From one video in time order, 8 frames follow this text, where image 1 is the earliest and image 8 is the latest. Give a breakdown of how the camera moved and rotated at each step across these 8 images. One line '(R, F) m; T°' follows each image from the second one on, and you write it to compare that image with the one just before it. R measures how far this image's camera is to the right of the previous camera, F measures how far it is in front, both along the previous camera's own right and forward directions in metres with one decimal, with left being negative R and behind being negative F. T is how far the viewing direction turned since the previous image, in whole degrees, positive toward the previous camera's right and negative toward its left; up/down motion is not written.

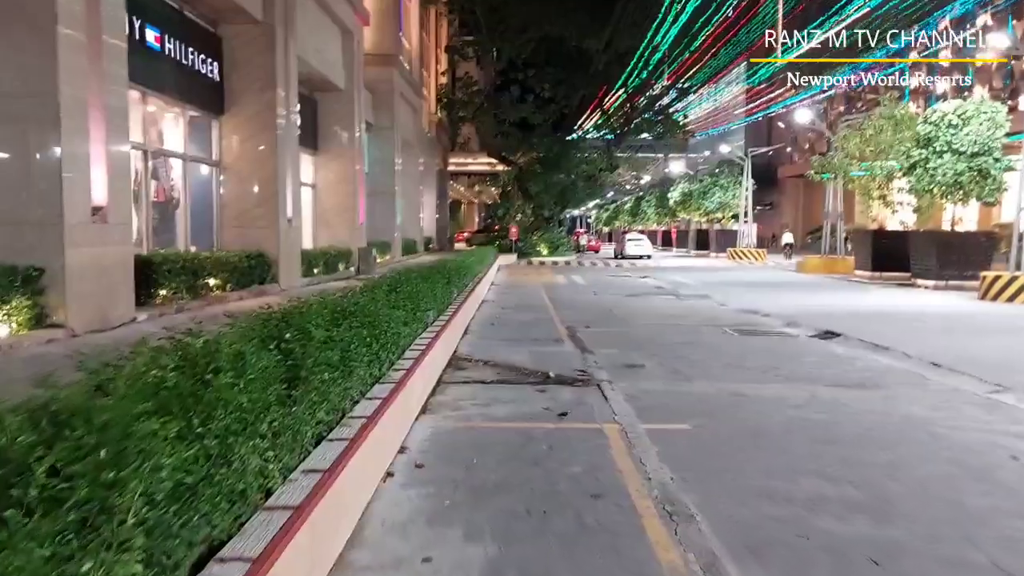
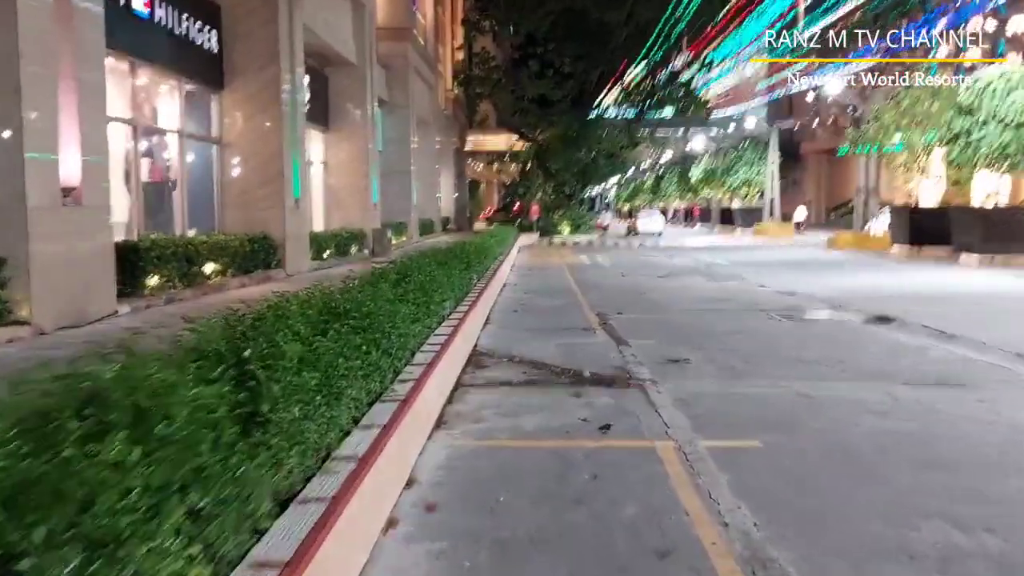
(-0.1, +1.3) m; -1°
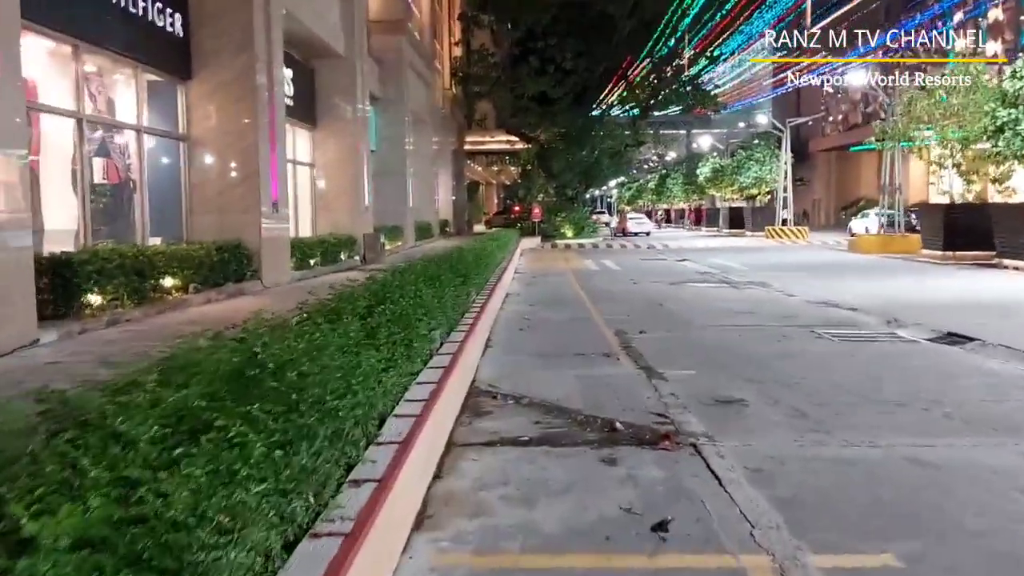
(-0.1, +2.0) m; 0°
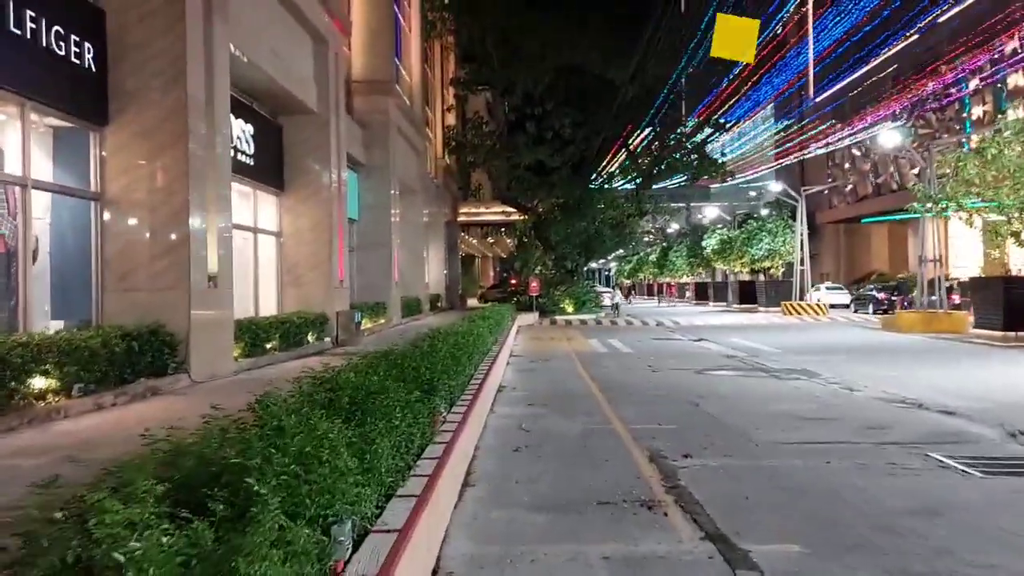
(0.0, +3.3) m; 0°
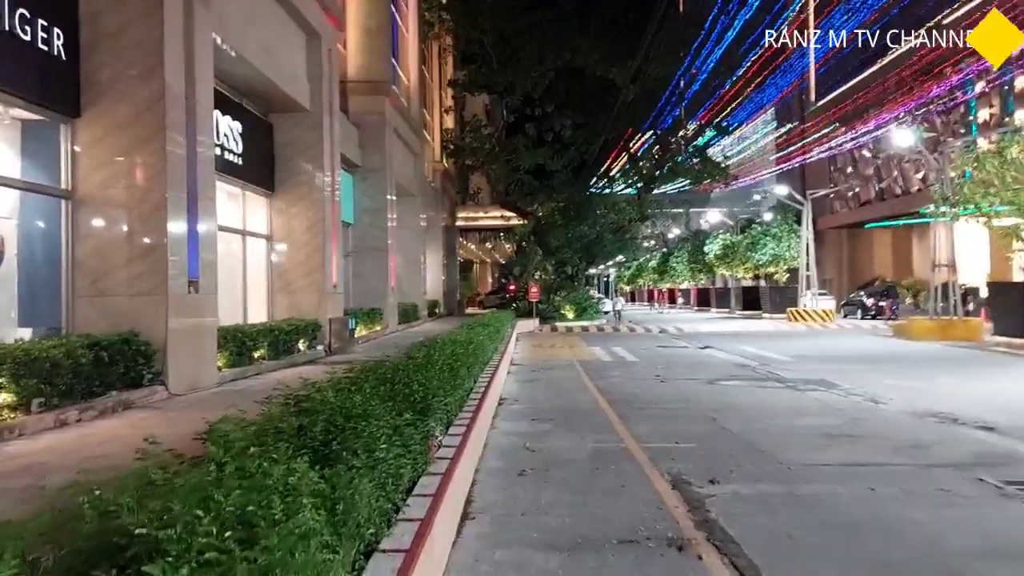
(-0.1, +0.9) m; 0°
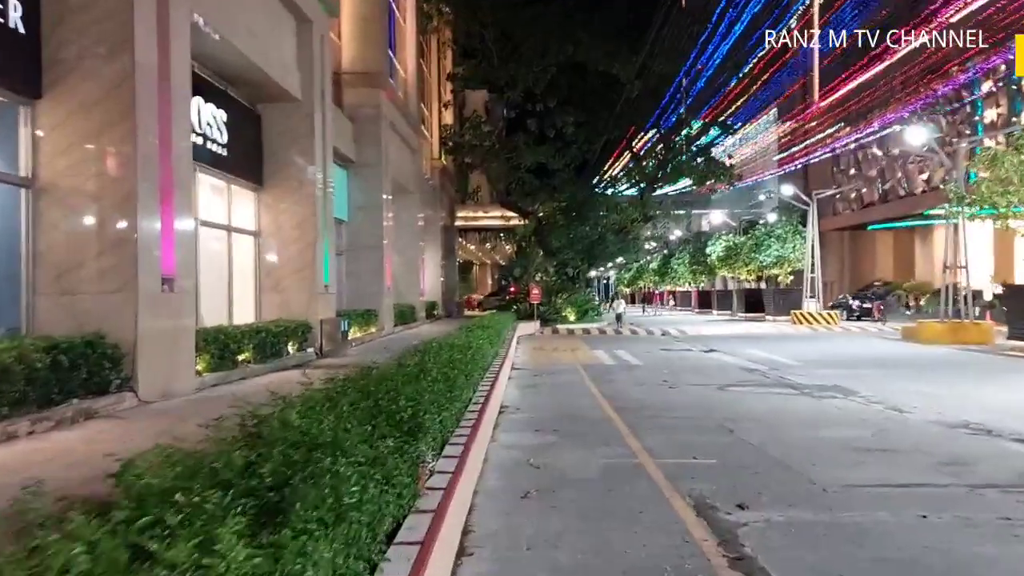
(0.0, +0.9) m; 0°
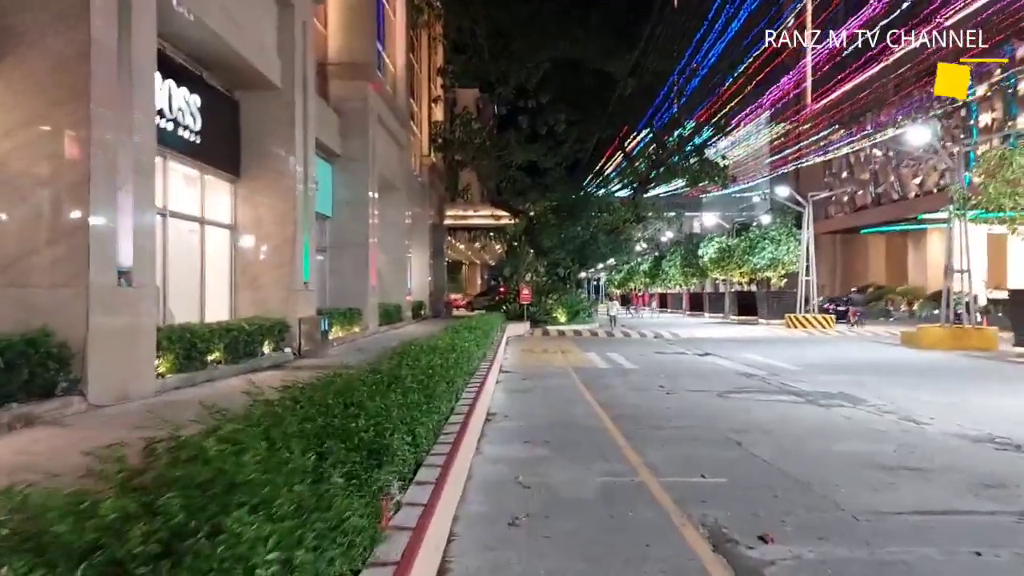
(0.0, +0.9) m; +1°
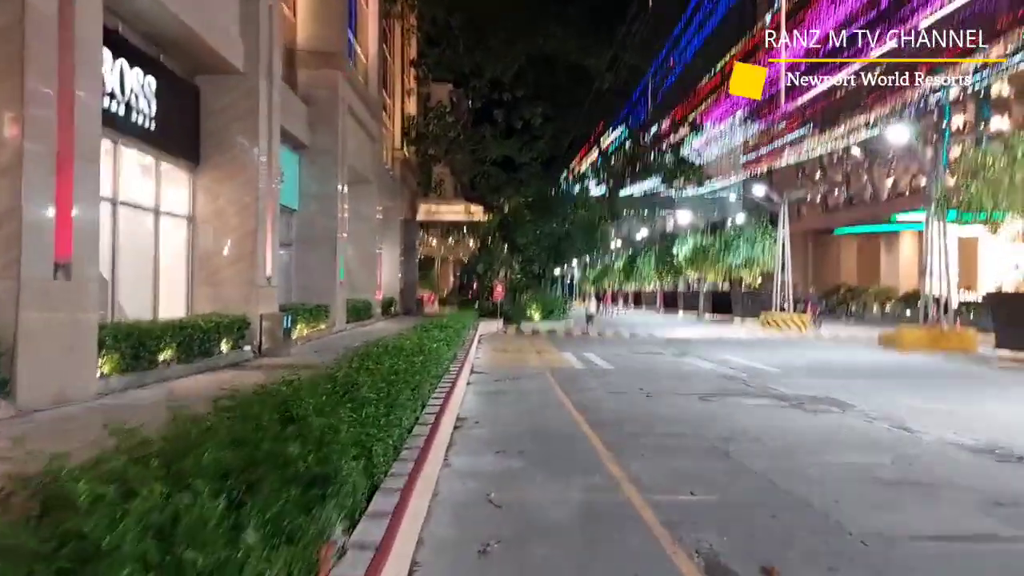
(0.0, +0.7) m; +2°
